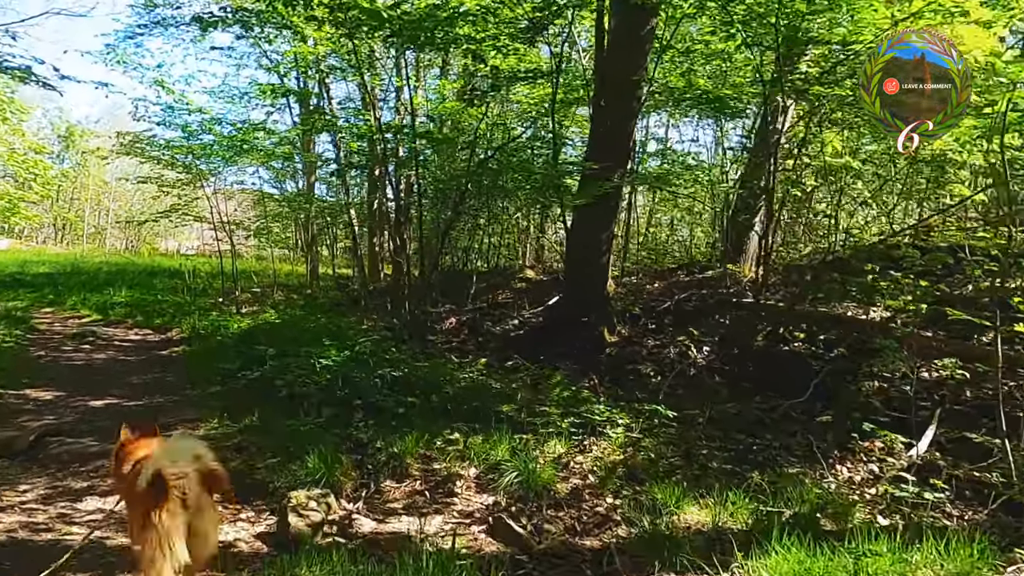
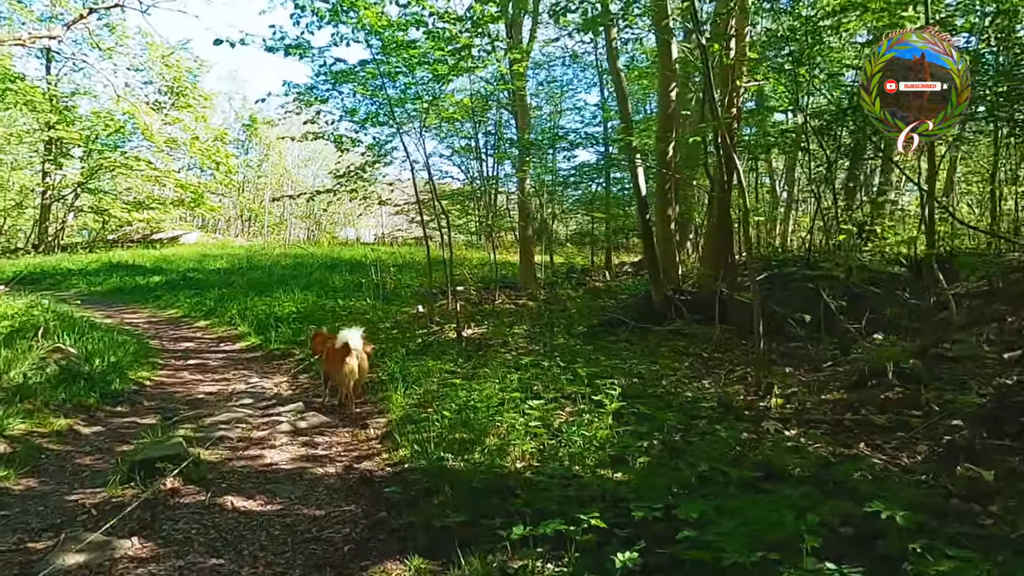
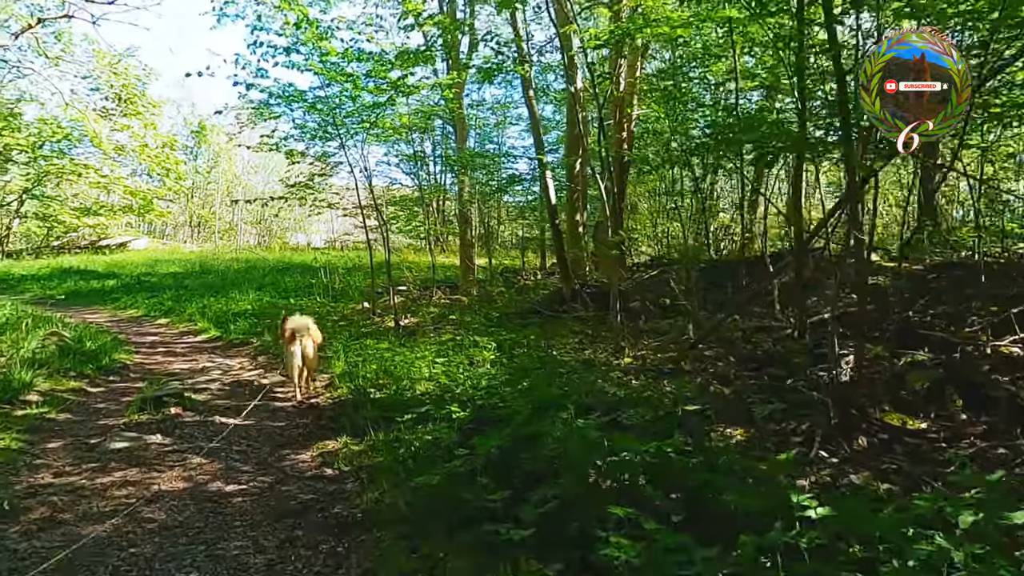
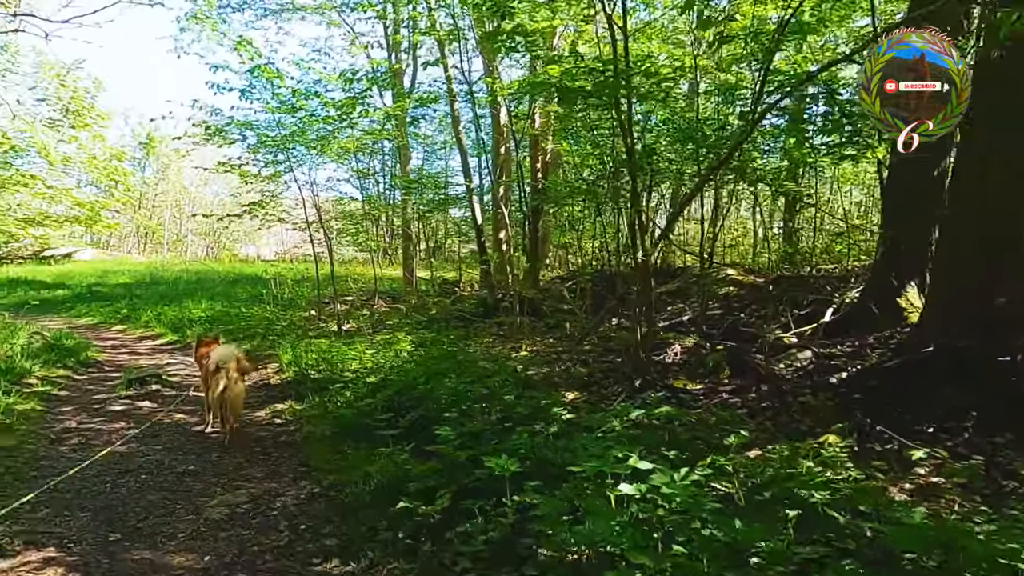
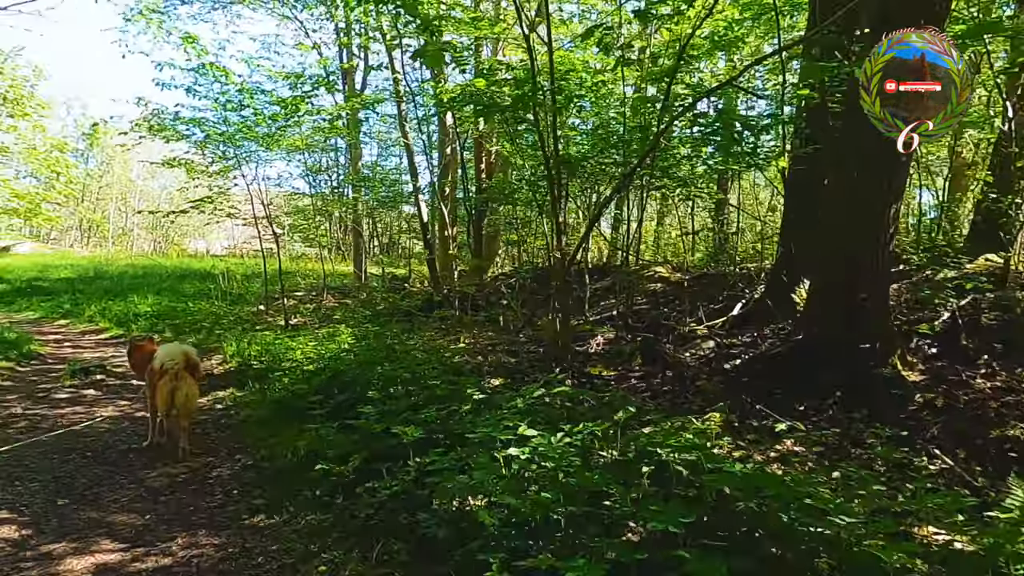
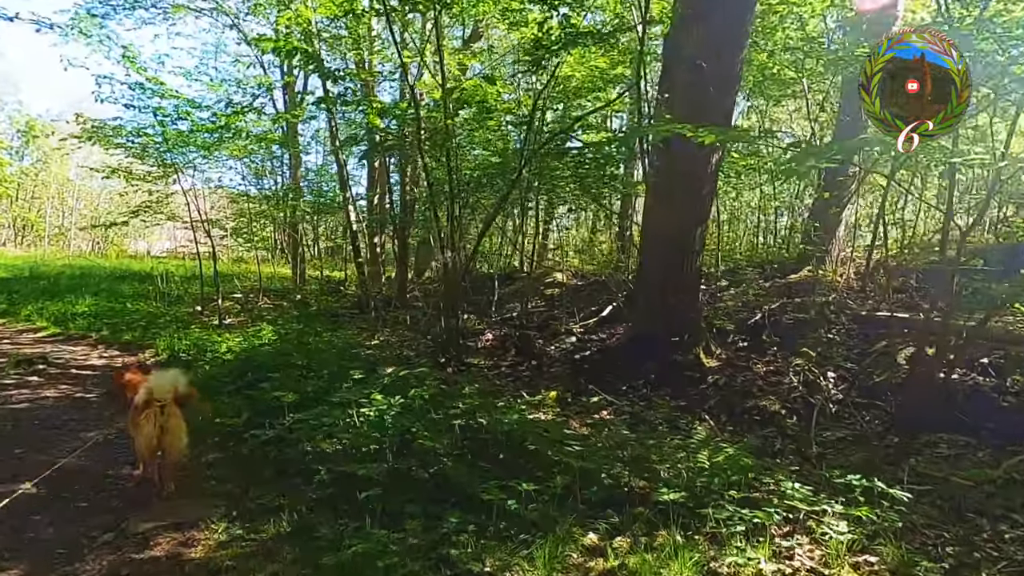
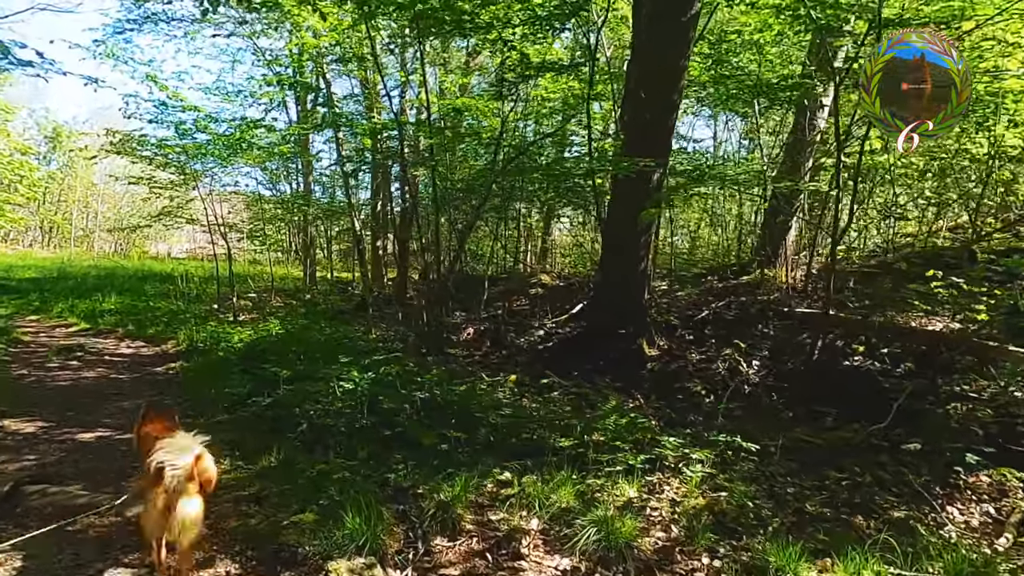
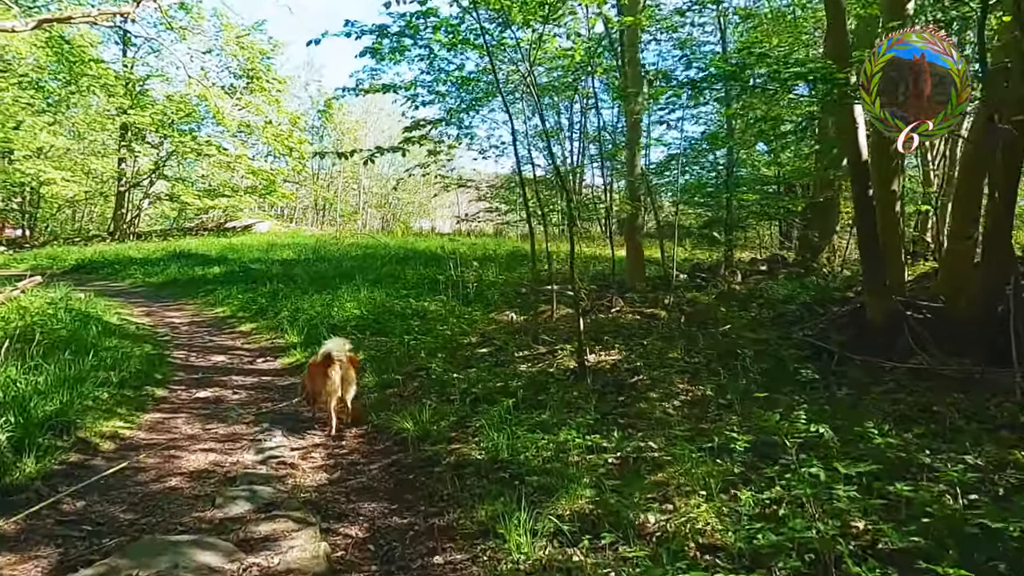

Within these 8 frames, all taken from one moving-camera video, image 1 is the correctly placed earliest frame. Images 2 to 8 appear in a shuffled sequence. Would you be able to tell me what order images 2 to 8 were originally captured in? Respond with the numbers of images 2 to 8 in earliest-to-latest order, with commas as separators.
7, 6, 5, 4, 3, 2, 8
